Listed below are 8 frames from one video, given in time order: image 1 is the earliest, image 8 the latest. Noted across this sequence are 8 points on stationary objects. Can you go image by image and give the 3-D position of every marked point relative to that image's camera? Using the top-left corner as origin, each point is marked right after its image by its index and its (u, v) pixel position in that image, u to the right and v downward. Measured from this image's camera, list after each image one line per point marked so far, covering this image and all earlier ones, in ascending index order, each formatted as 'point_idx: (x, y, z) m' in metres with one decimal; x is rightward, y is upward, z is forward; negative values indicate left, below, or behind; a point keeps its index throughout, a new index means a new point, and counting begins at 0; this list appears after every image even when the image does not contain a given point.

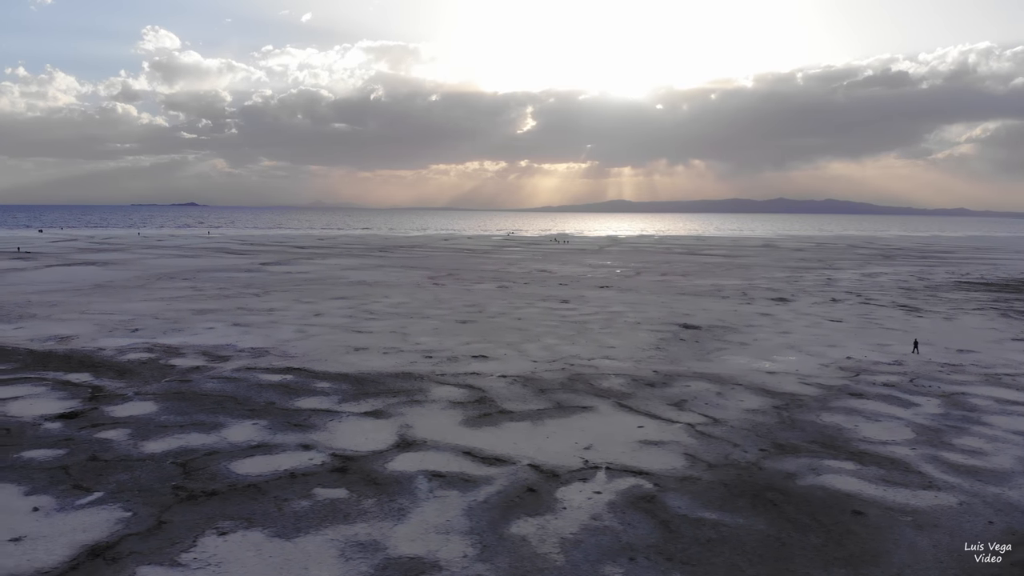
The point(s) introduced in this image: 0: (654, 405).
0: (+1.0, -0.8, +5.9) m
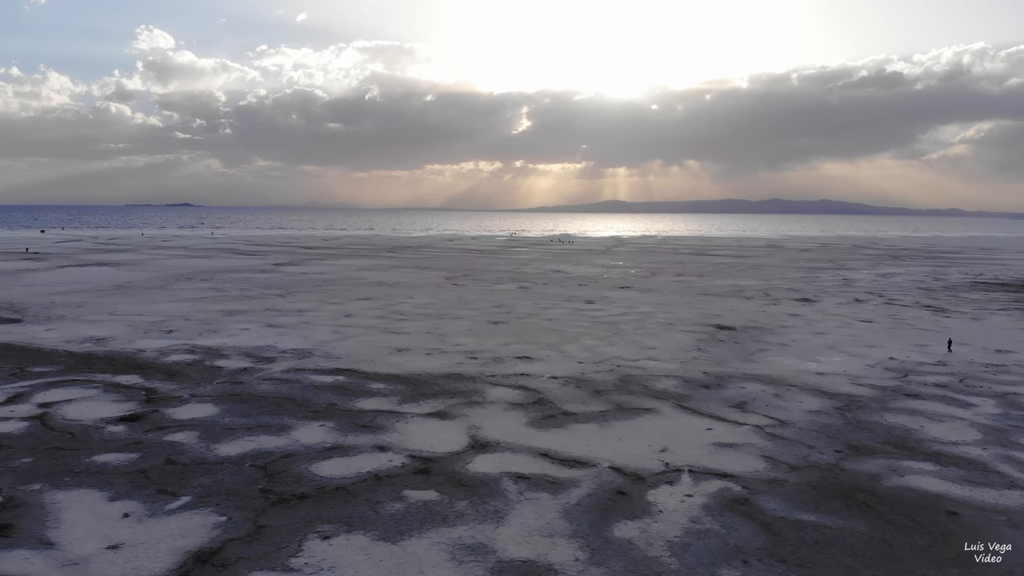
0: (+1.5, -0.8, +5.9) m
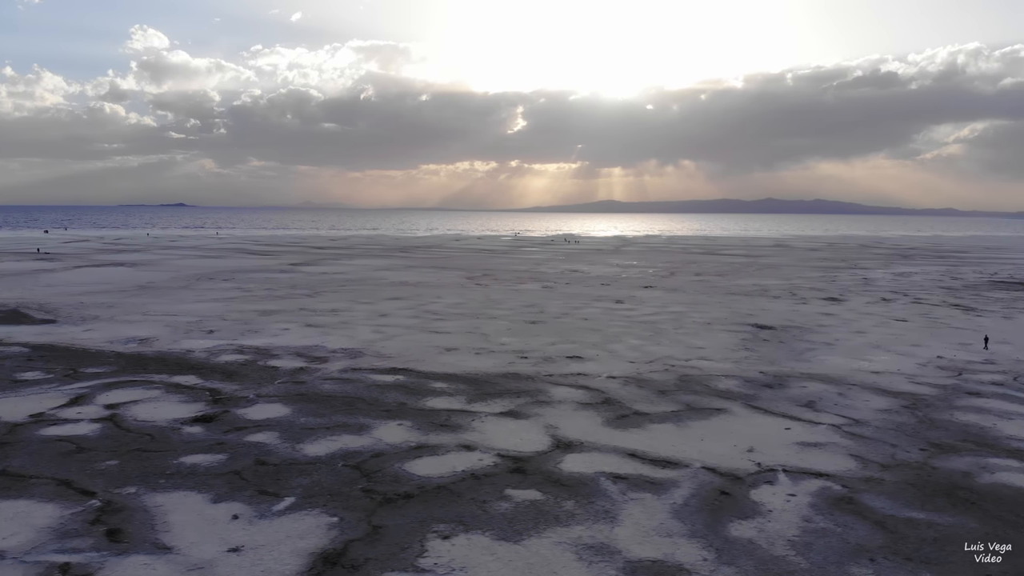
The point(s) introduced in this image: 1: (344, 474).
0: (+1.9, -0.8, +5.9) m
1: (-0.8, -0.9, +4.2) m
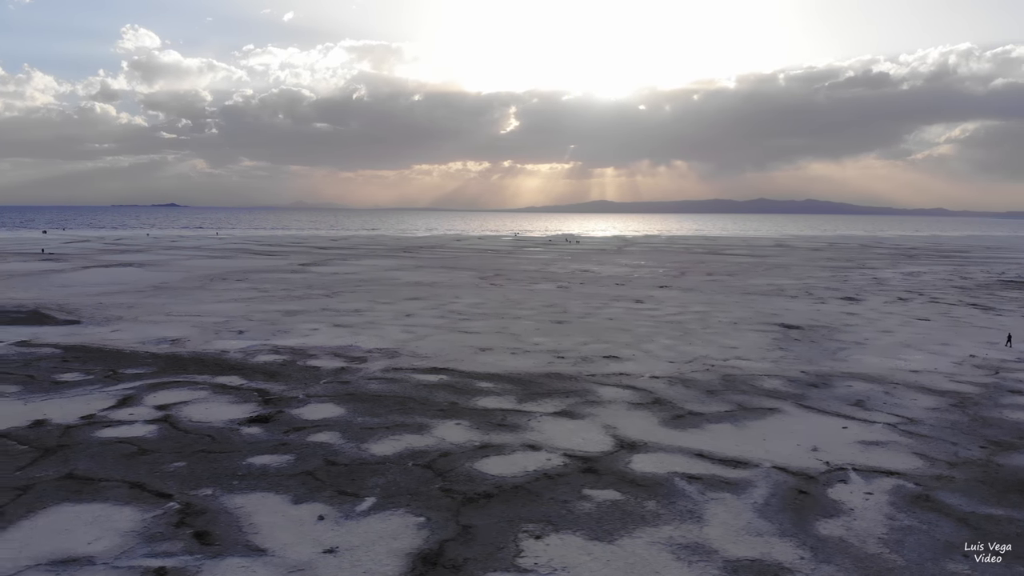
0: (+2.3, -0.8, +5.9) m
1: (-0.5, -0.9, +4.2) m
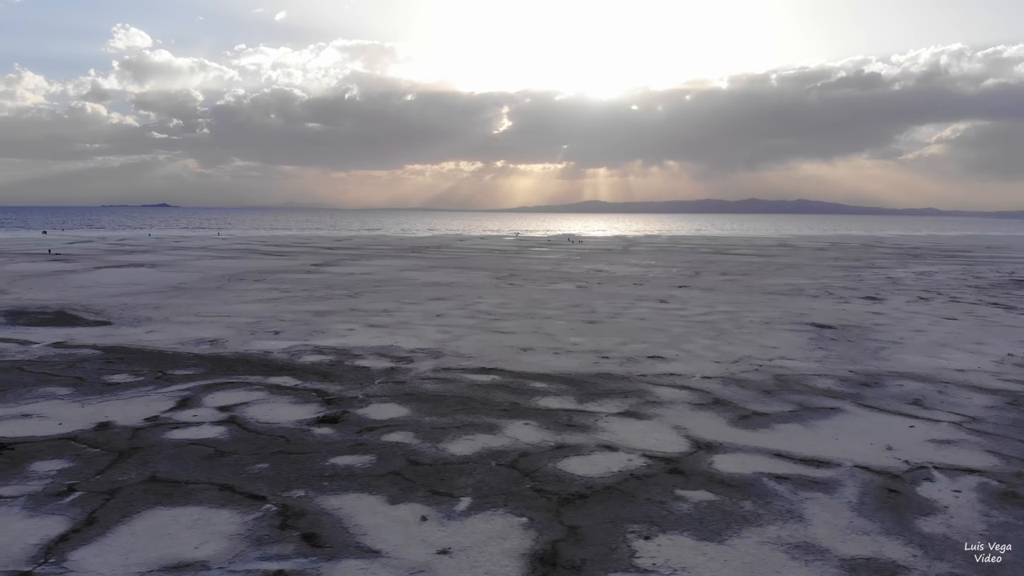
0: (+2.7, -0.8, +5.9) m
1: (0.0, -0.9, +4.2) m
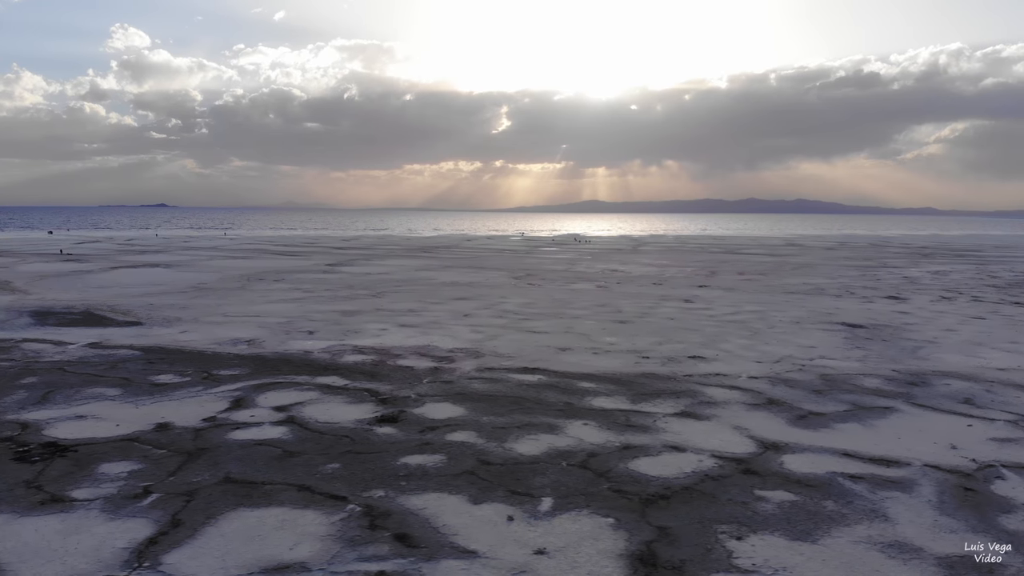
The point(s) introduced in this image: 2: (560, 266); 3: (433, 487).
0: (+3.1, -0.8, +5.9) m
1: (+0.3, -0.9, +4.2) m
2: (+1.1, +0.5, +19.9) m
3: (-0.4, -1.0, +4.0) m
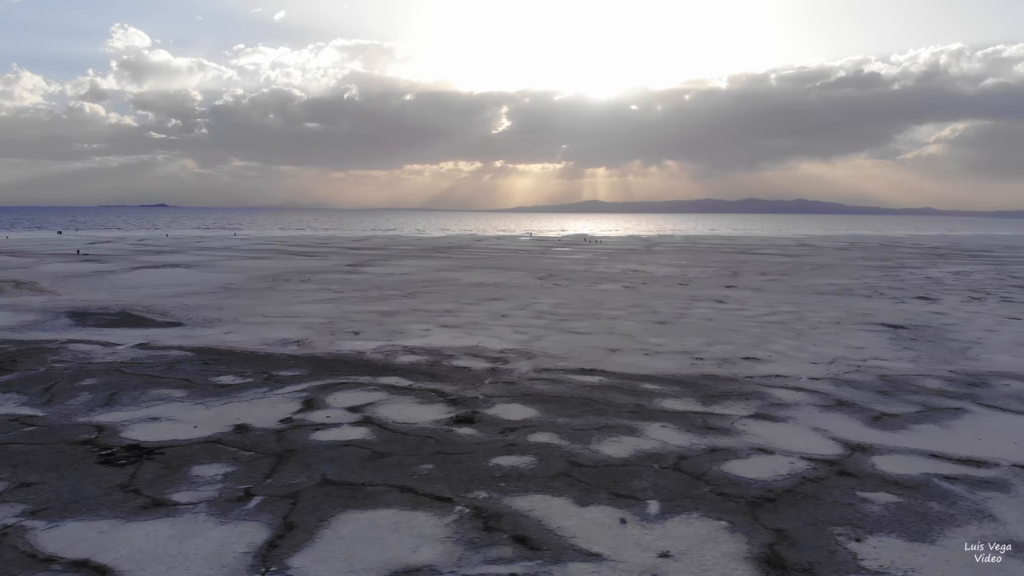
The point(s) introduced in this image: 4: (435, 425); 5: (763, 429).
0: (+3.6, -0.8, +5.9) m
1: (+0.8, -0.9, +4.2) m
2: (+1.6, +0.5, +19.9) m
3: (+0.1, -1.0, +4.0) m
4: (-0.5, -0.9, +5.1) m
5: (+1.5, -0.9, +5.0) m
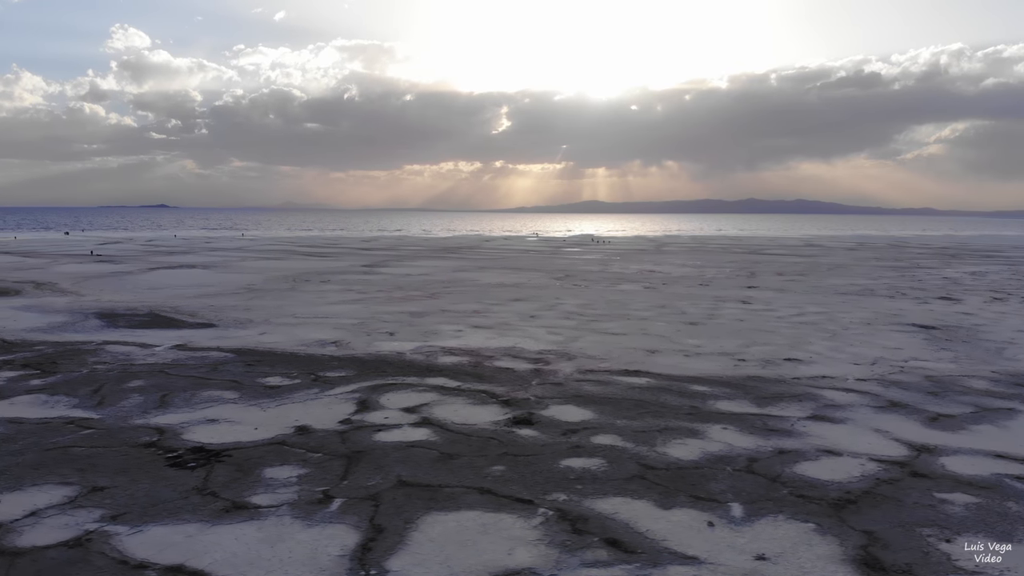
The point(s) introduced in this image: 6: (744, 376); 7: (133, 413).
0: (+3.9, -0.8, +5.9) m
1: (+1.2, -0.9, +4.2) m
2: (+2.0, +0.5, +19.9) m
3: (+0.5, -1.0, +4.0) m
4: (-0.1, -0.9, +5.1) m
5: (+1.9, -0.9, +5.0) m
6: (+1.9, -0.7, +6.7) m
7: (-2.6, -0.9, +5.8) m
